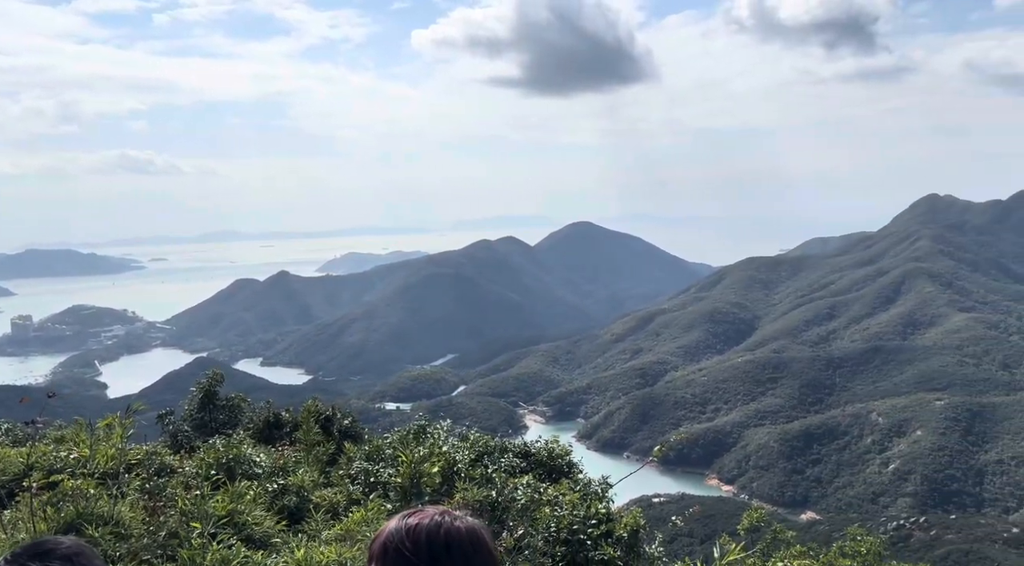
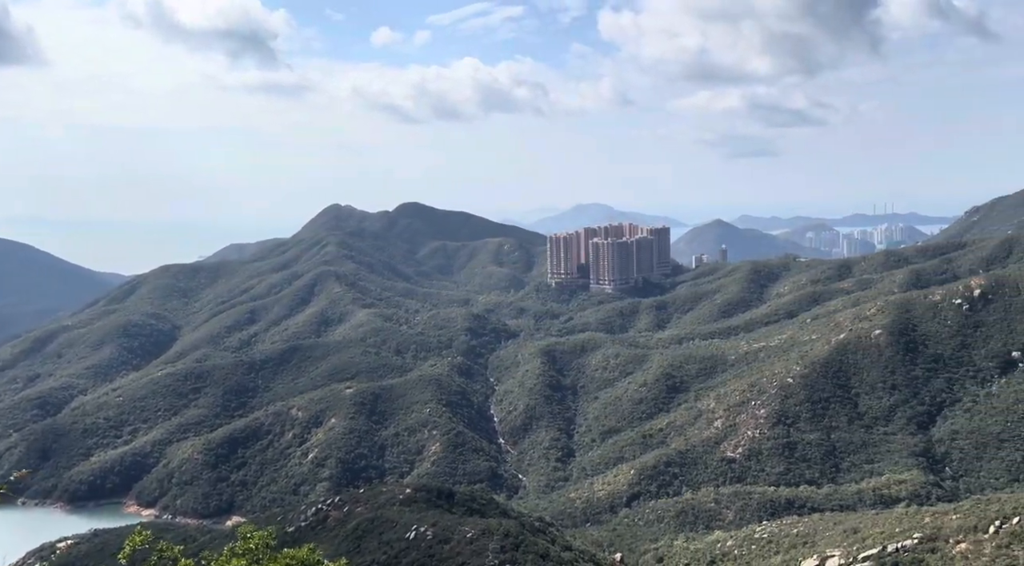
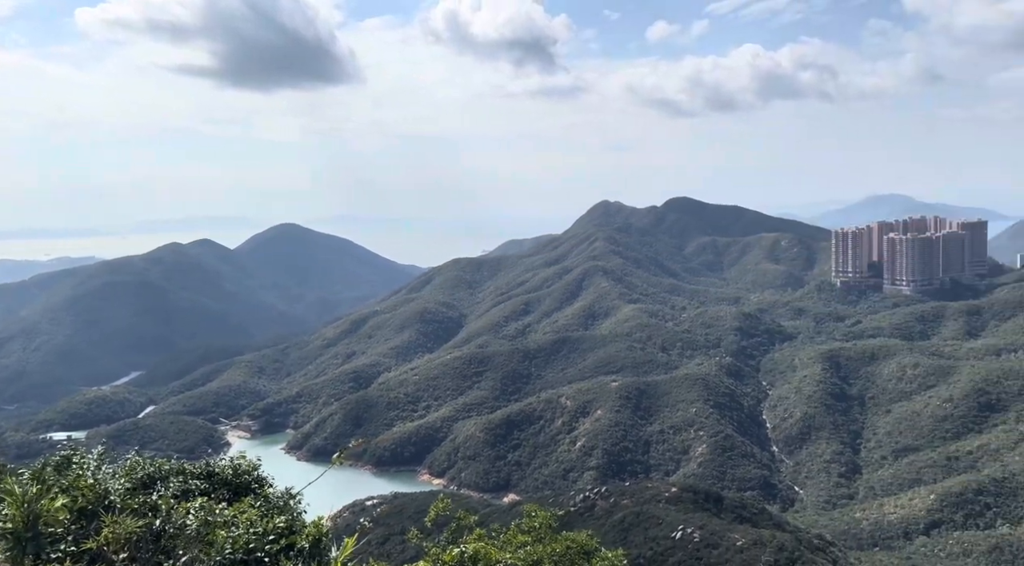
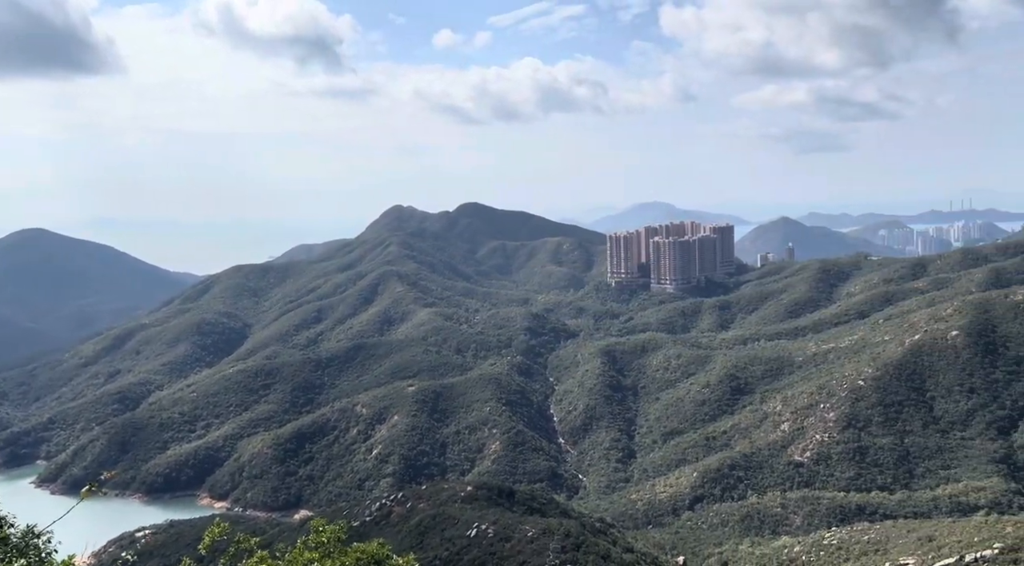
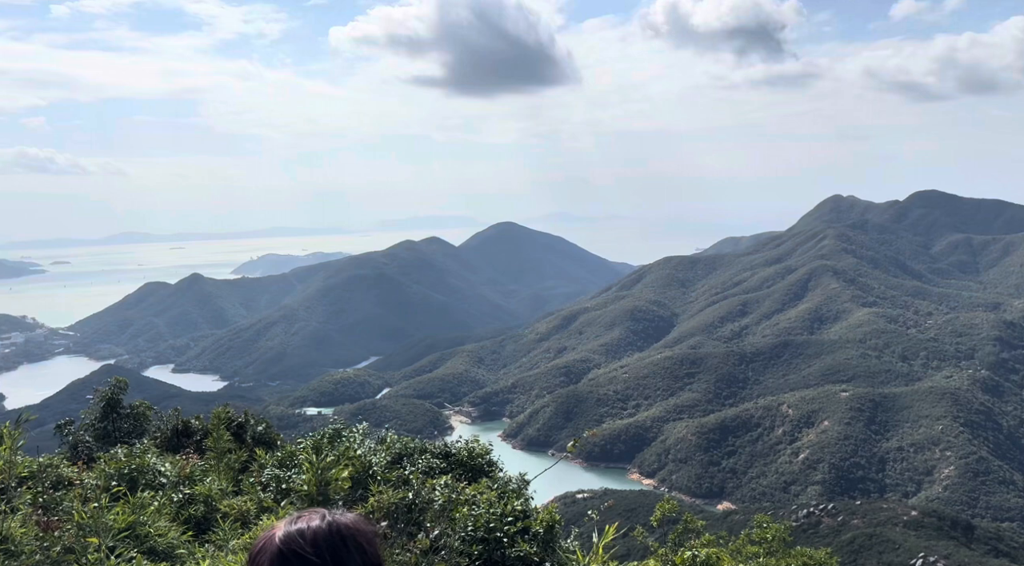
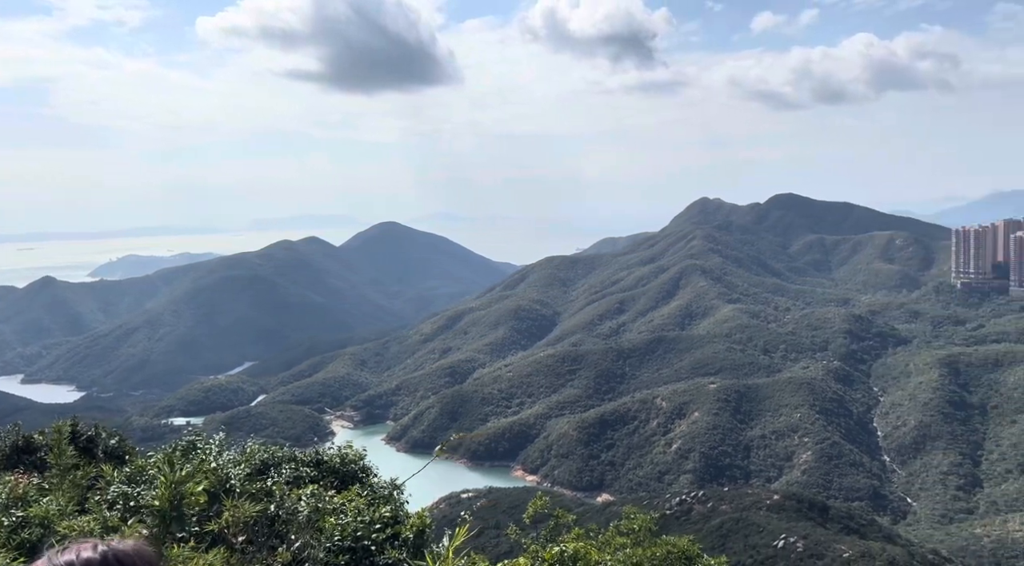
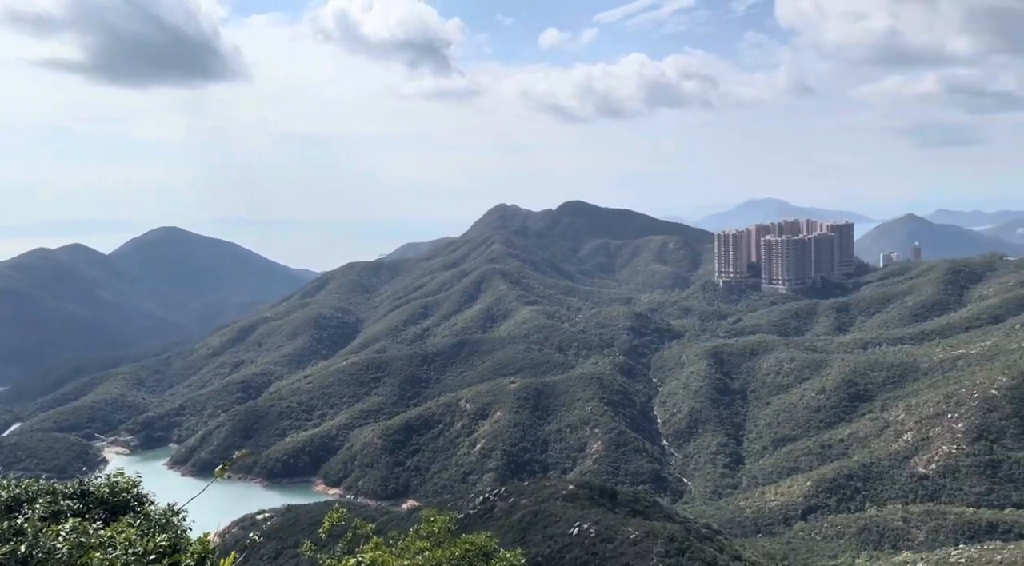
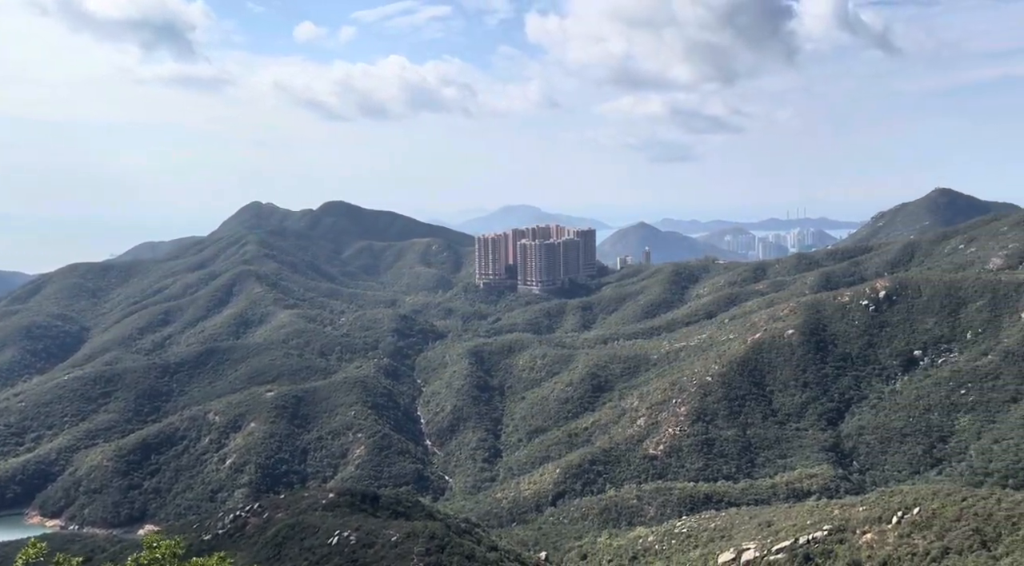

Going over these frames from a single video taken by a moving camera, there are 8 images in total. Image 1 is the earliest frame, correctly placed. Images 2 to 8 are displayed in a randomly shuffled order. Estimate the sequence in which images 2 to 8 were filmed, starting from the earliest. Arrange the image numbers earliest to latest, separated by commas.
5, 6, 3, 7, 4, 2, 8
